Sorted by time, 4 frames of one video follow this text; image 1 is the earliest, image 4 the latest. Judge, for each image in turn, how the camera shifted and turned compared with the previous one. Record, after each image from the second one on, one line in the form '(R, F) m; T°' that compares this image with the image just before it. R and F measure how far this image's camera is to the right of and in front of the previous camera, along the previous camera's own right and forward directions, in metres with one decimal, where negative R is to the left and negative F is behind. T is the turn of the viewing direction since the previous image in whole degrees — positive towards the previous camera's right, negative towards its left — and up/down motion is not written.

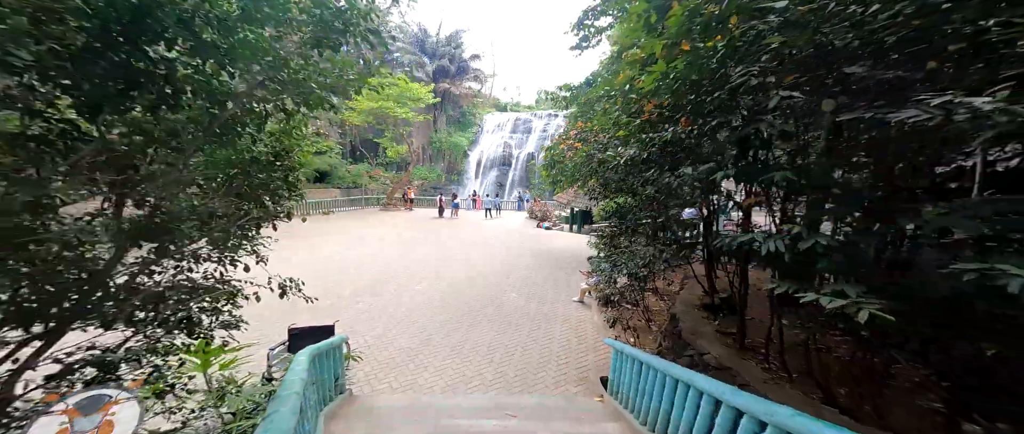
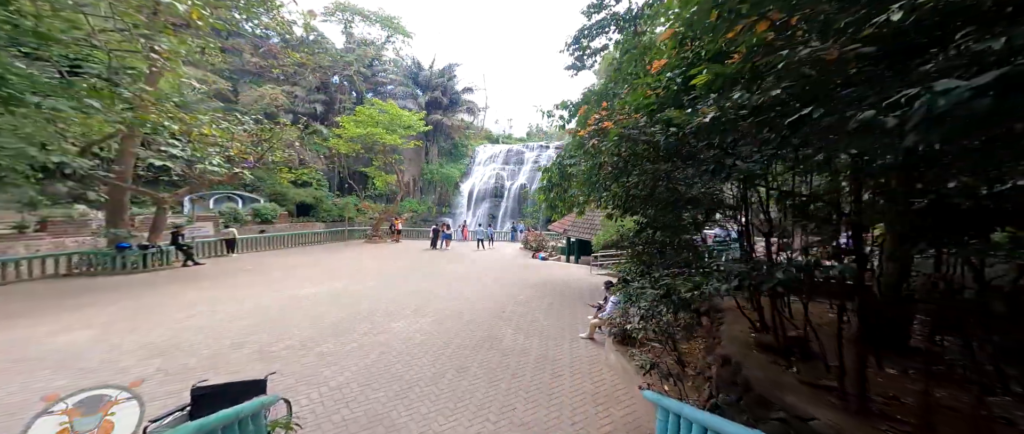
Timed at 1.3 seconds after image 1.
(-0.1, +0.7) m; +2°
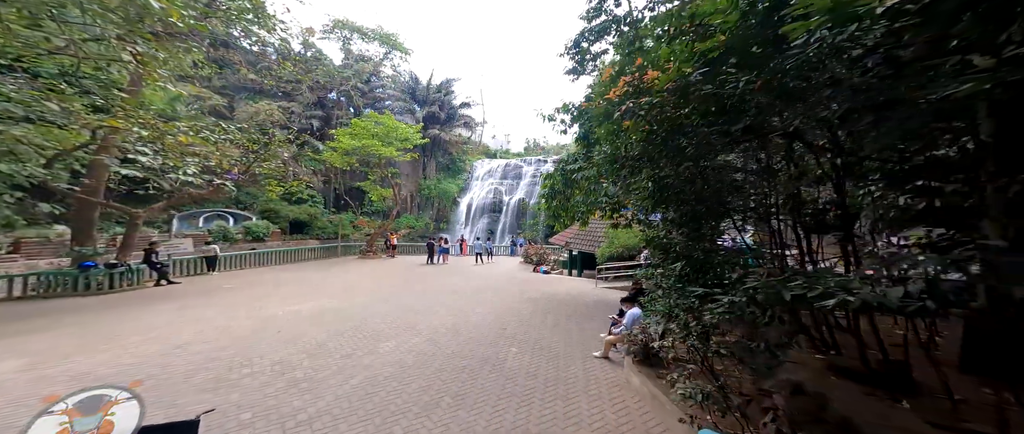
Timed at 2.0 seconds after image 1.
(-0.1, +0.5) m; 0°
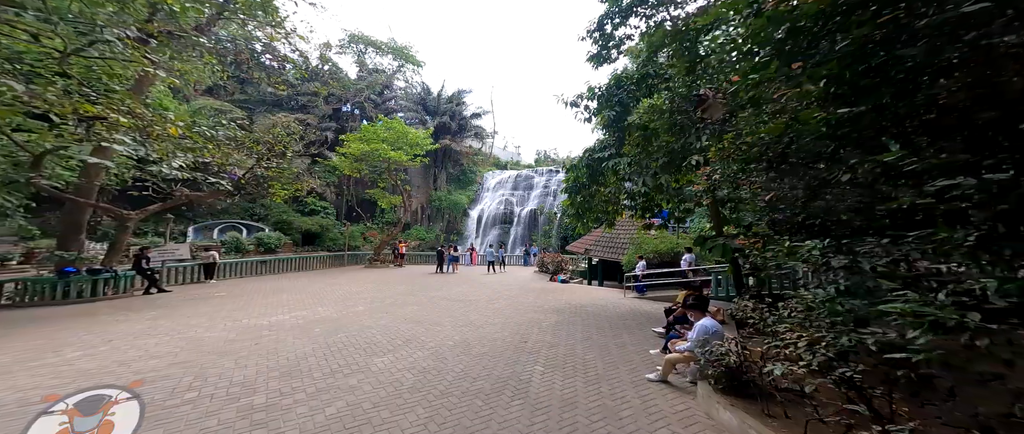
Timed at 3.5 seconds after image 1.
(-0.2, +0.9) m; -2°
